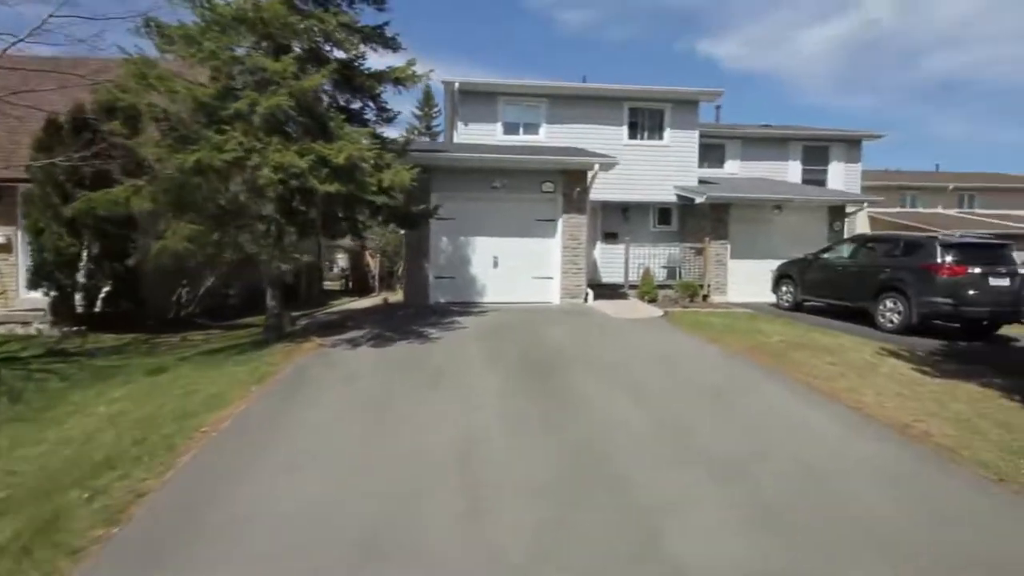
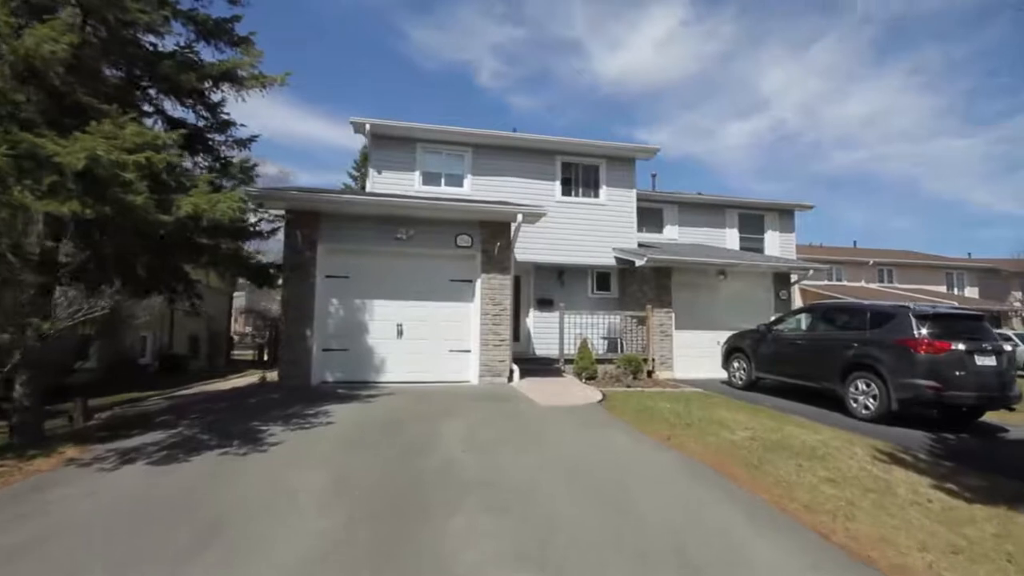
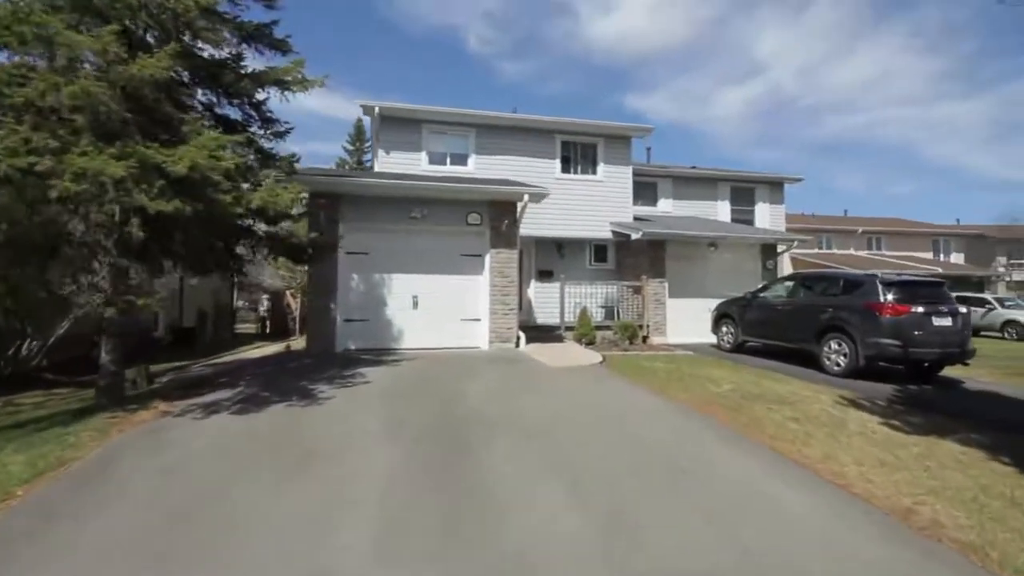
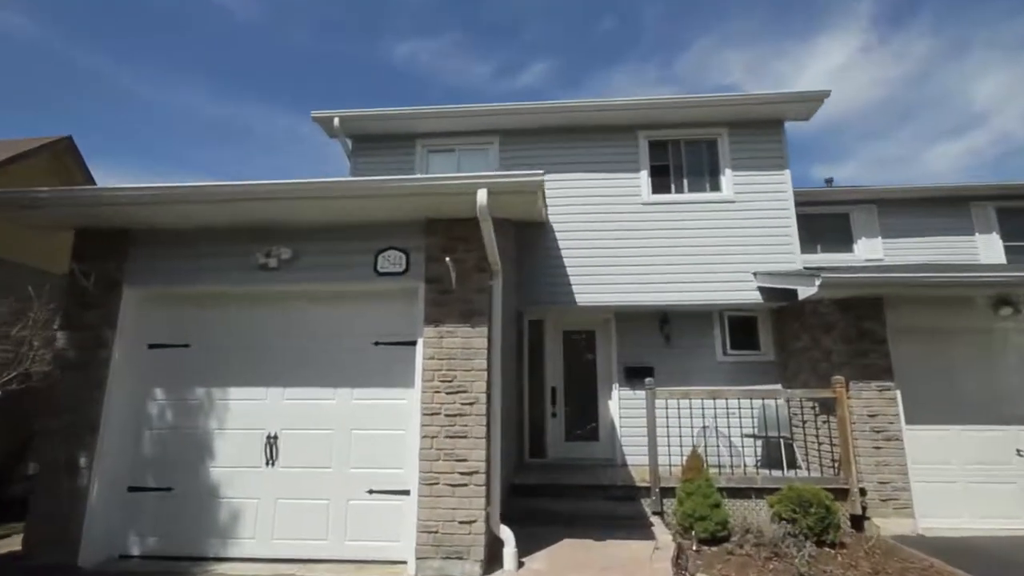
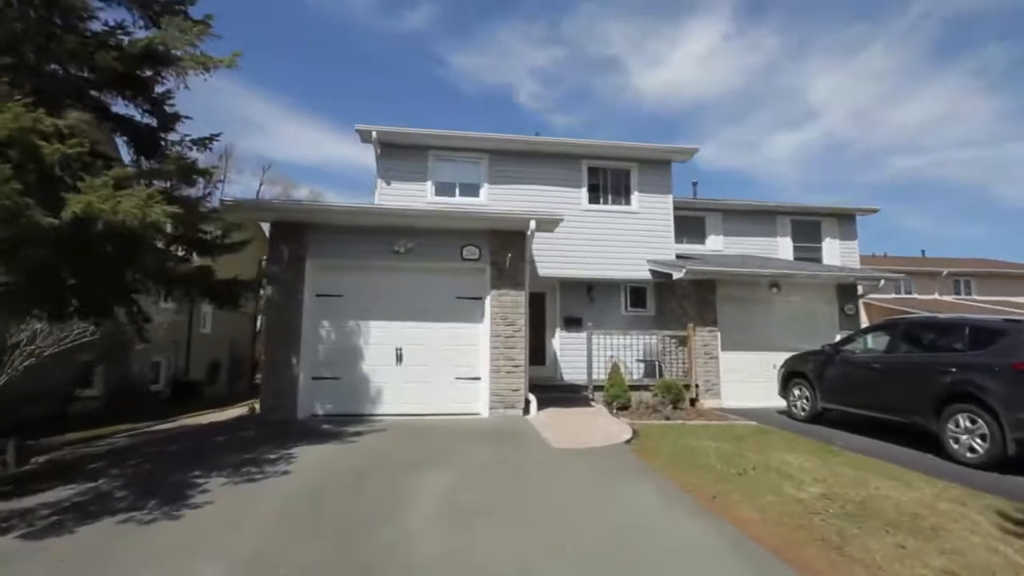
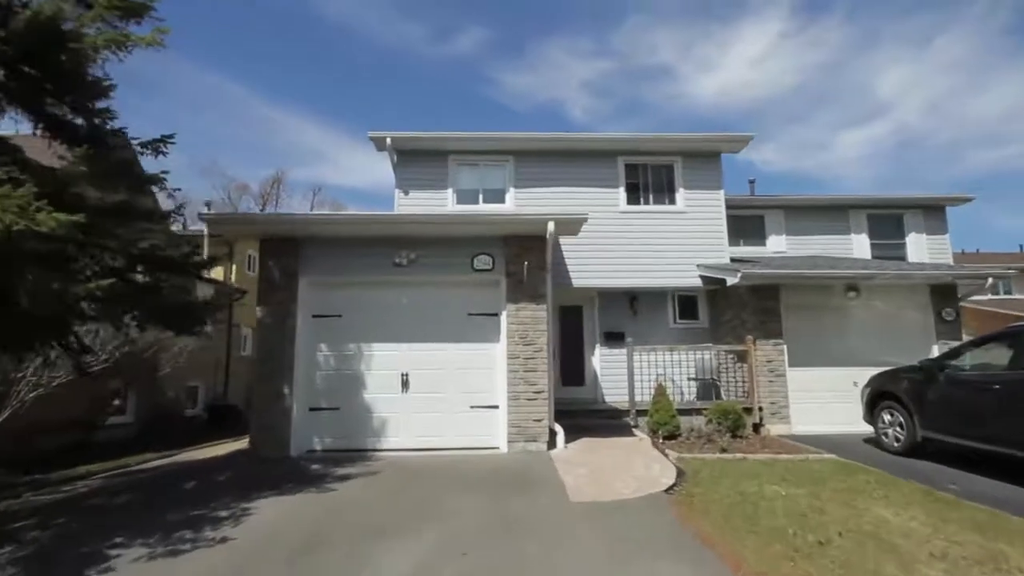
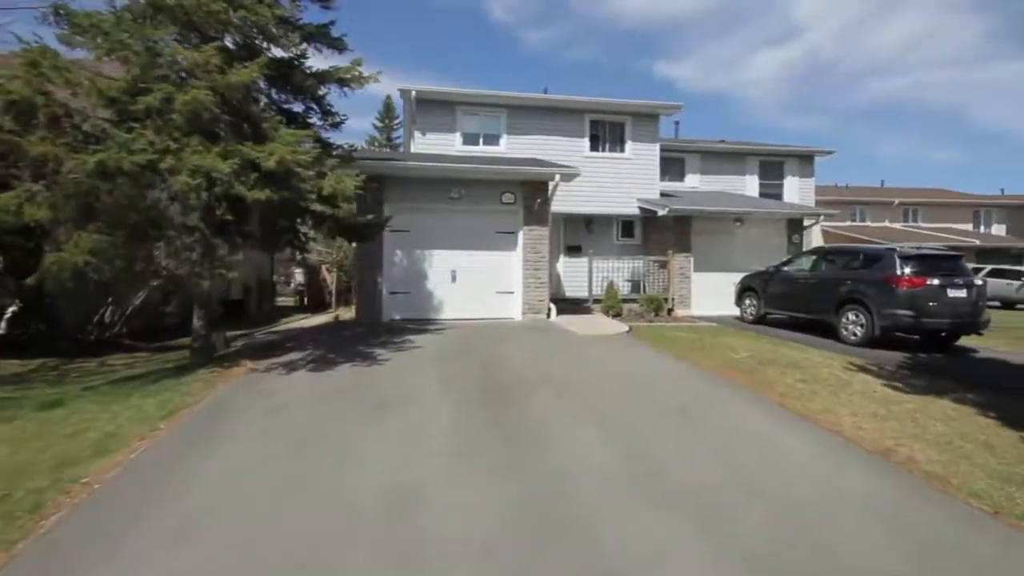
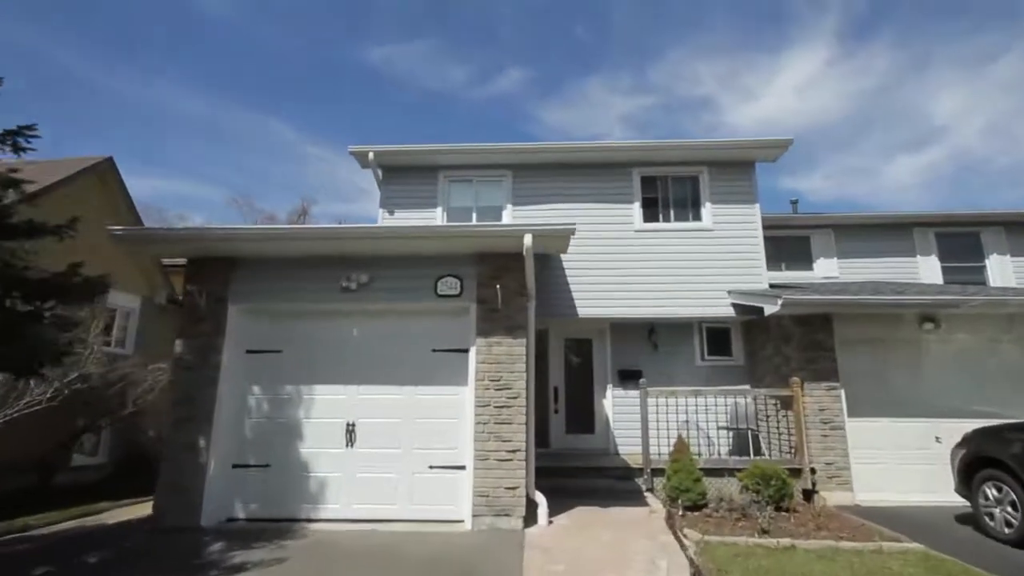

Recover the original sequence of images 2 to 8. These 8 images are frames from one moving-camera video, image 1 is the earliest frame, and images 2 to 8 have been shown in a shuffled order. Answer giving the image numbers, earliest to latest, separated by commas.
7, 3, 2, 5, 6, 8, 4
